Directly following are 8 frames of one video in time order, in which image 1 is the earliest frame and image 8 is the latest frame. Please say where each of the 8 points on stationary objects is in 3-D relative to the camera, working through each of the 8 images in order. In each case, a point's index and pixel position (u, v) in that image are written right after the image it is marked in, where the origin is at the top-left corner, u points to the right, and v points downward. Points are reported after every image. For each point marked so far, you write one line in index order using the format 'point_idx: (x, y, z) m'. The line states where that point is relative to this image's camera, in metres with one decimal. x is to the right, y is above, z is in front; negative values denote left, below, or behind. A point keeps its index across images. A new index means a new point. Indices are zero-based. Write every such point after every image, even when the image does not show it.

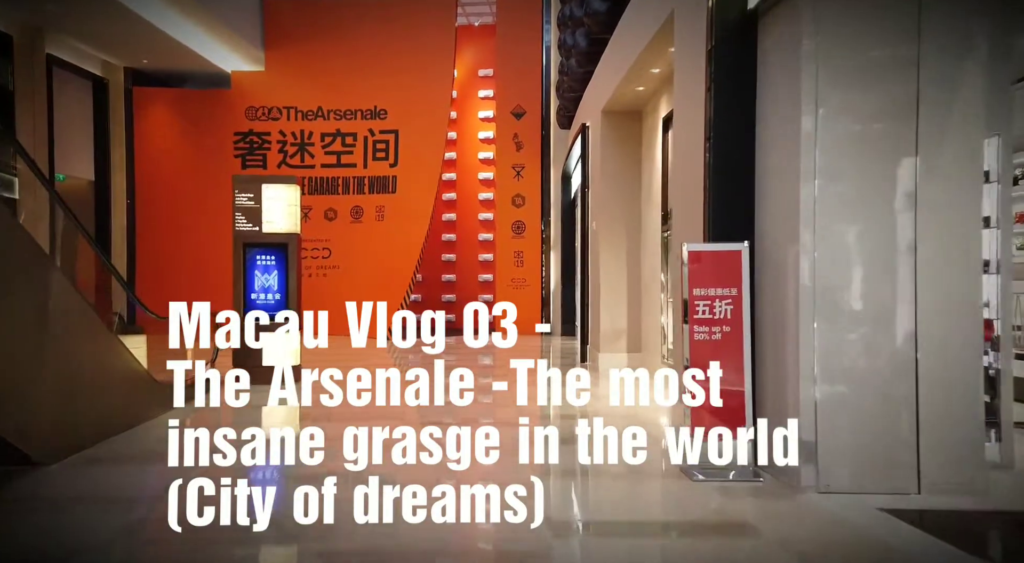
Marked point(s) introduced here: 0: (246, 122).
0: (-4.2, +2.5, +13.2) m
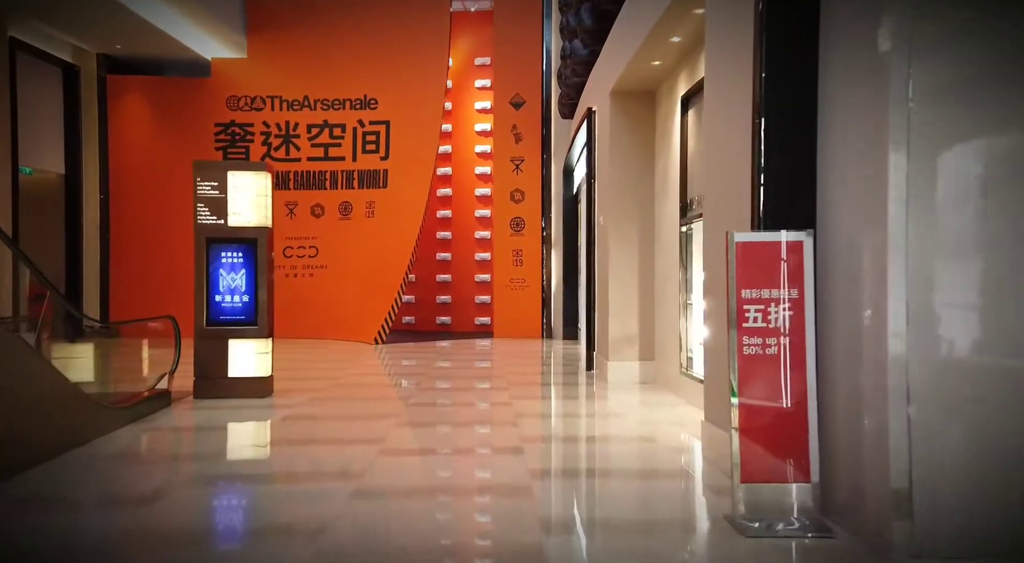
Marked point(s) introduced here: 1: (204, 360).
0: (-4.2, +2.5, +12.4) m
1: (-2.3, -0.6, +6.2) m
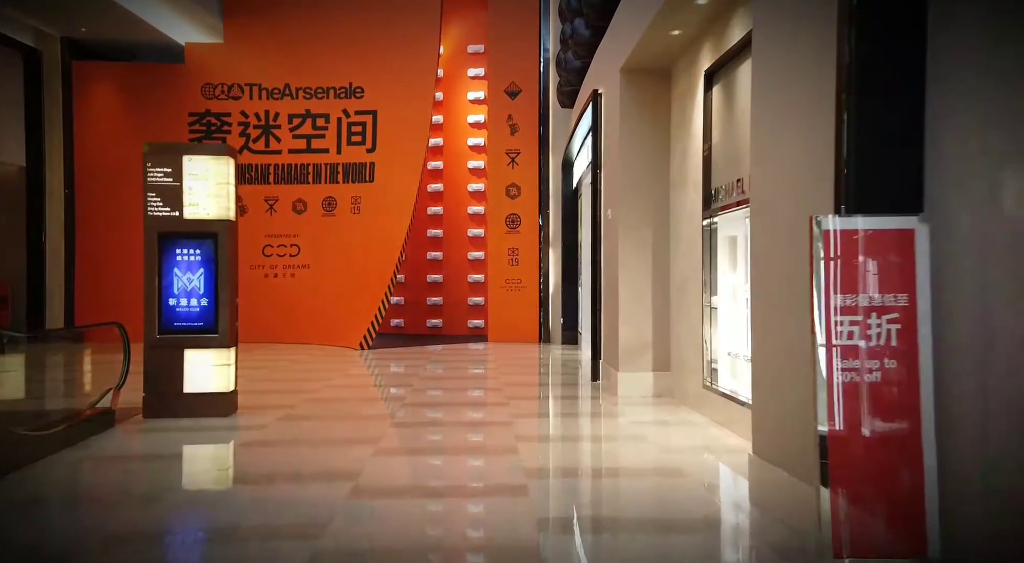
0: (-4.3, +2.5, +11.6) m
1: (-2.3, -0.6, +5.4) m
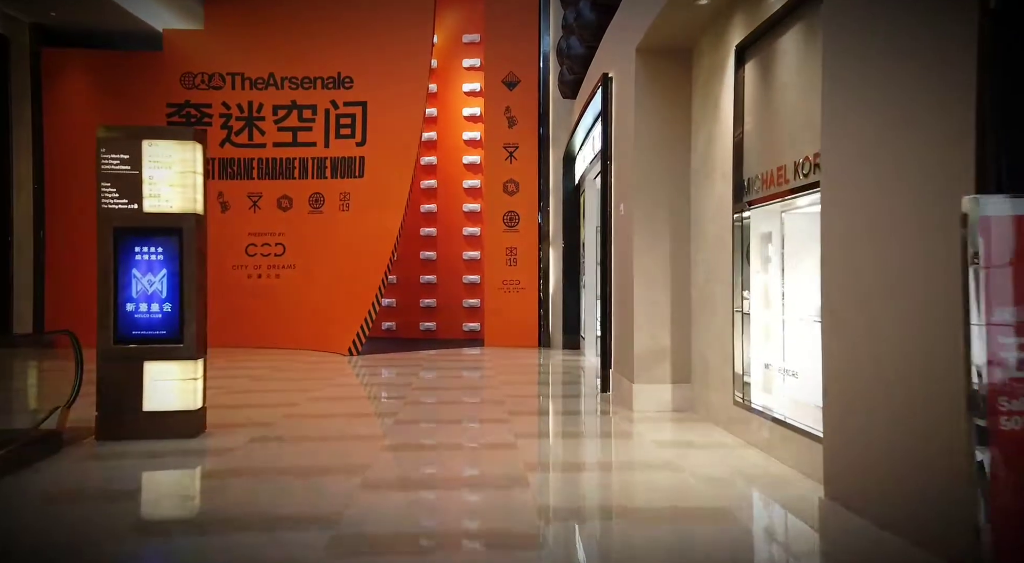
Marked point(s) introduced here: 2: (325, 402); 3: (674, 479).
0: (-4.3, +2.5, +10.9) m
1: (-2.2, -0.6, +4.7) m
2: (-1.5, -1.0, +6.7) m
3: (+0.8, -1.0, +4.2) m
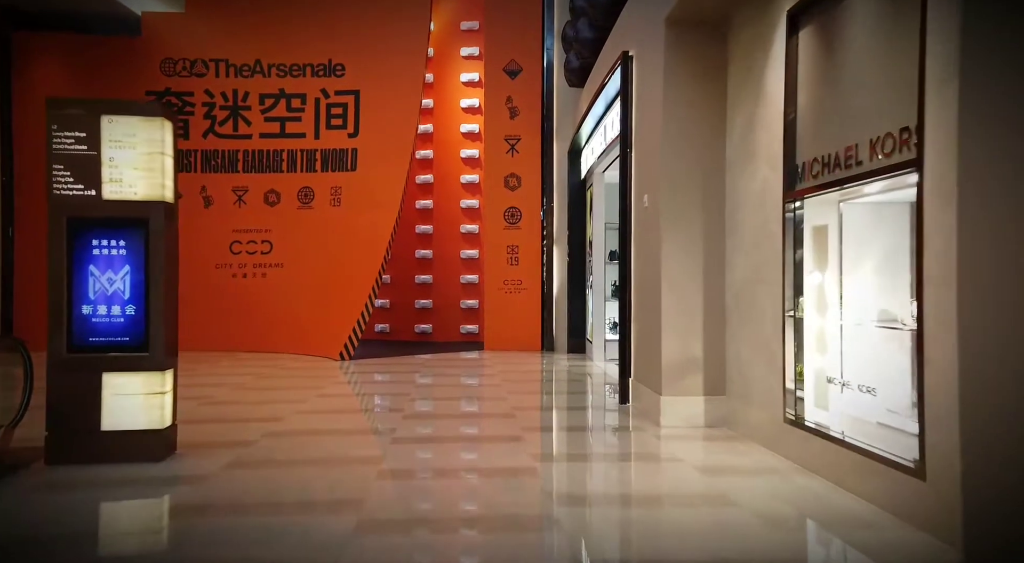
0: (-4.3, +2.5, +10.2) m
1: (-2.1, -0.6, +4.1) m
2: (-1.4, -1.0, +6.0) m
3: (+0.9, -1.0, +3.6) m
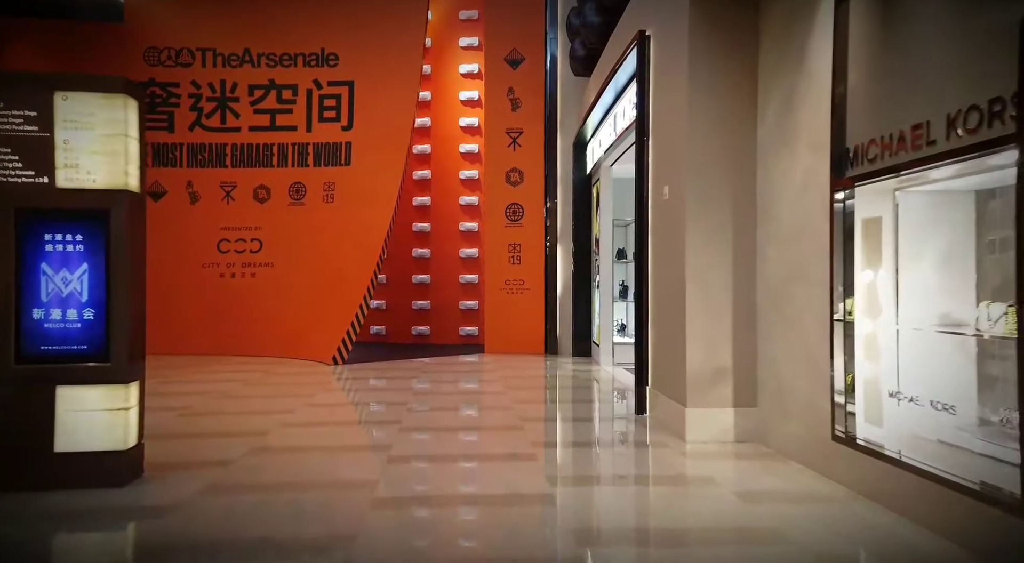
0: (-4.3, +2.5, +9.7) m
1: (-2.1, -0.6, +3.6) m
2: (-1.4, -1.0, +5.5) m
3: (+1.0, -1.0, +3.1) m
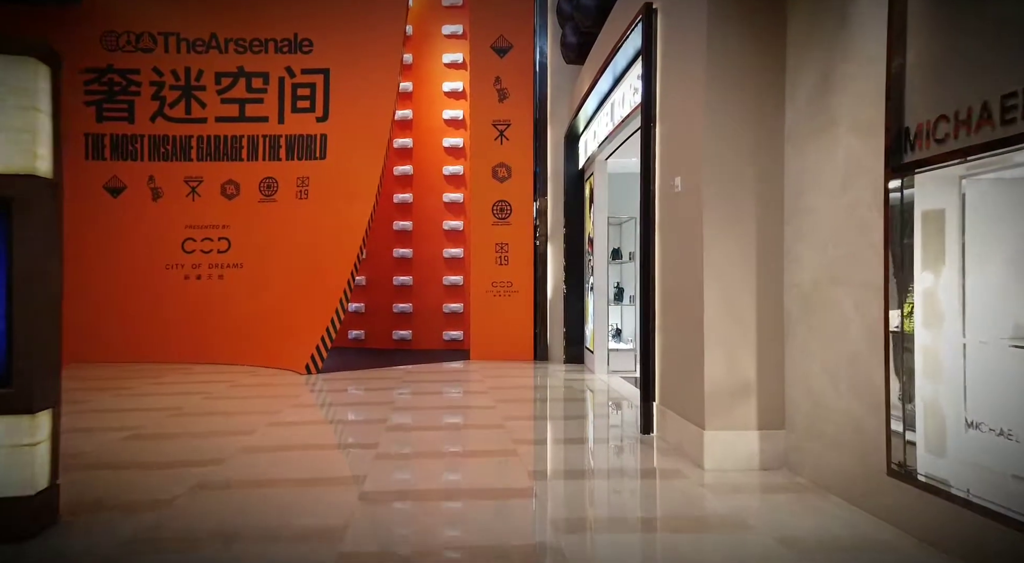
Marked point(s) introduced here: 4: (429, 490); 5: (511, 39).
0: (-4.4, +2.5, +9.0) m
1: (-2.1, -0.6, +2.9) m
2: (-1.4, -1.0, +4.9) m
3: (+1.0, -1.0, +2.5) m
4: (-0.3, -1.0, +4.0) m
5: (0.0, +2.8, +9.8) m
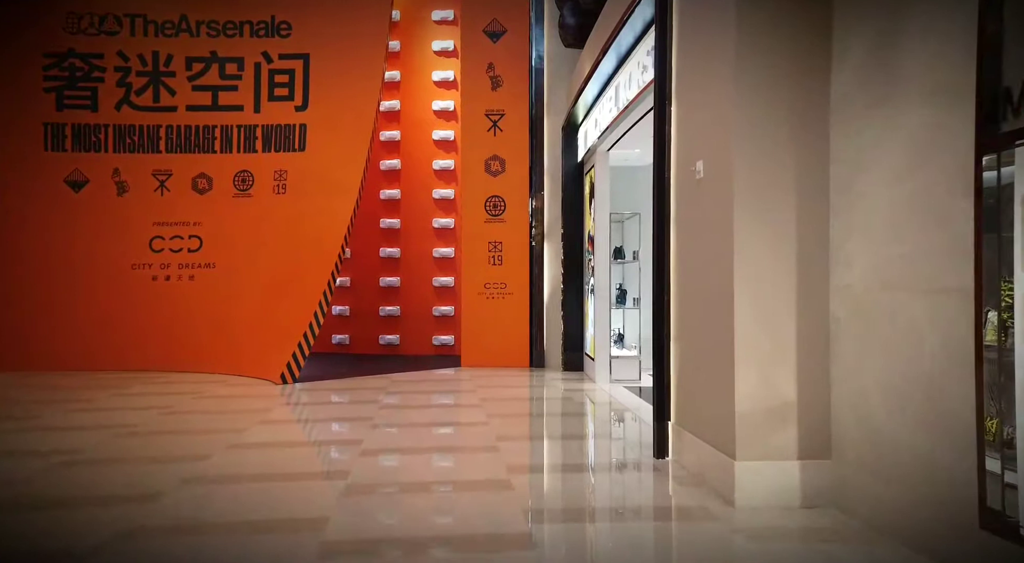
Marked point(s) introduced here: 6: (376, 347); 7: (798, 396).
0: (-4.5, +2.4, +8.3) m
1: (-2.1, -0.6, +2.2) m
2: (-1.5, -1.0, +4.2) m
3: (+1.0, -1.0, +1.9) m
4: (-0.3, -1.0, +3.3) m
5: (-0.1, +2.8, +9.2) m
6: (-1.7, -0.8, +10.3) m
7: (+1.2, -0.5, +3.4) m
